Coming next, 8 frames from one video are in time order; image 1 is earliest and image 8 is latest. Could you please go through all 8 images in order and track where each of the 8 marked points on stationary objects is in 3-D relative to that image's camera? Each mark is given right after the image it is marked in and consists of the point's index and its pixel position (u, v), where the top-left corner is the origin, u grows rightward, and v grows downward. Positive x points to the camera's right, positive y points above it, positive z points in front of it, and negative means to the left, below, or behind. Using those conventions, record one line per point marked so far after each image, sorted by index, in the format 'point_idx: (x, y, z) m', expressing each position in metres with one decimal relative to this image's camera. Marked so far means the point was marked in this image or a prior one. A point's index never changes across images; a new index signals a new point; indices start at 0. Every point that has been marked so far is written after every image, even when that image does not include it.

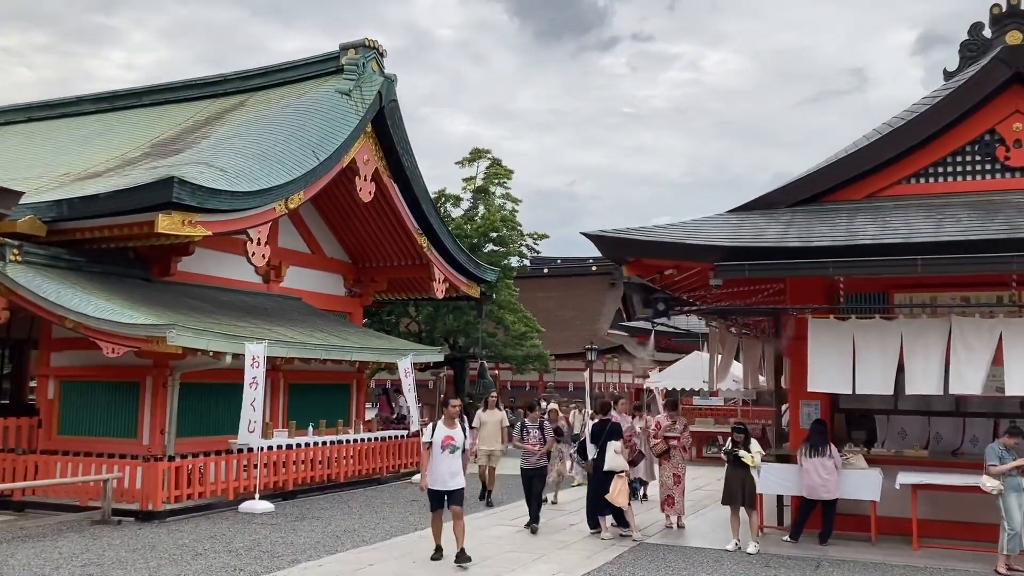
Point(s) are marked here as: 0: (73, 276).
0: (-4.7, +0.1, +10.1) m
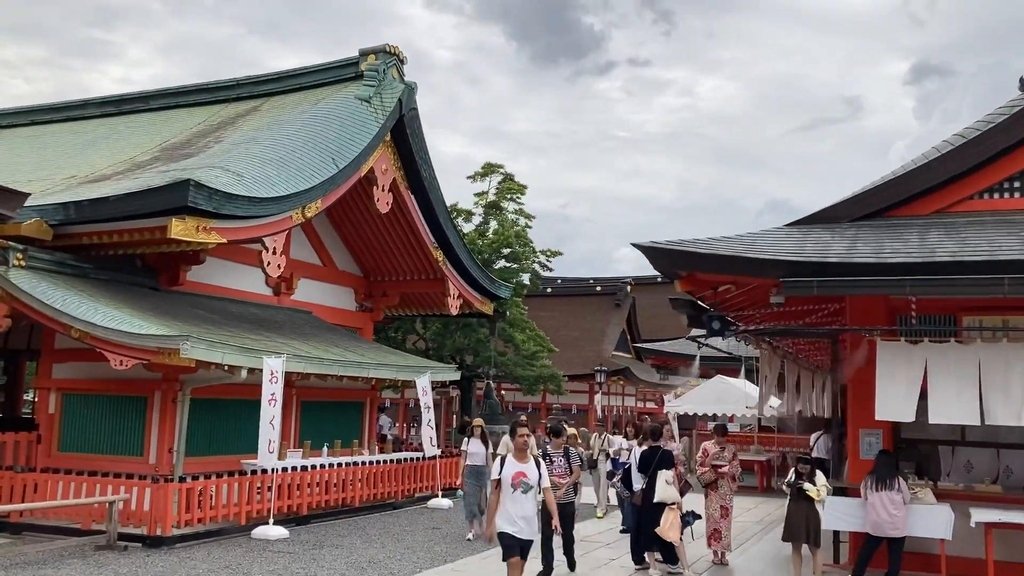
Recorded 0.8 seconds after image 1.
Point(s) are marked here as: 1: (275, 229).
0: (-4.4, +0.1, +9.5) m
1: (-2.6, +0.6, +10.3) m
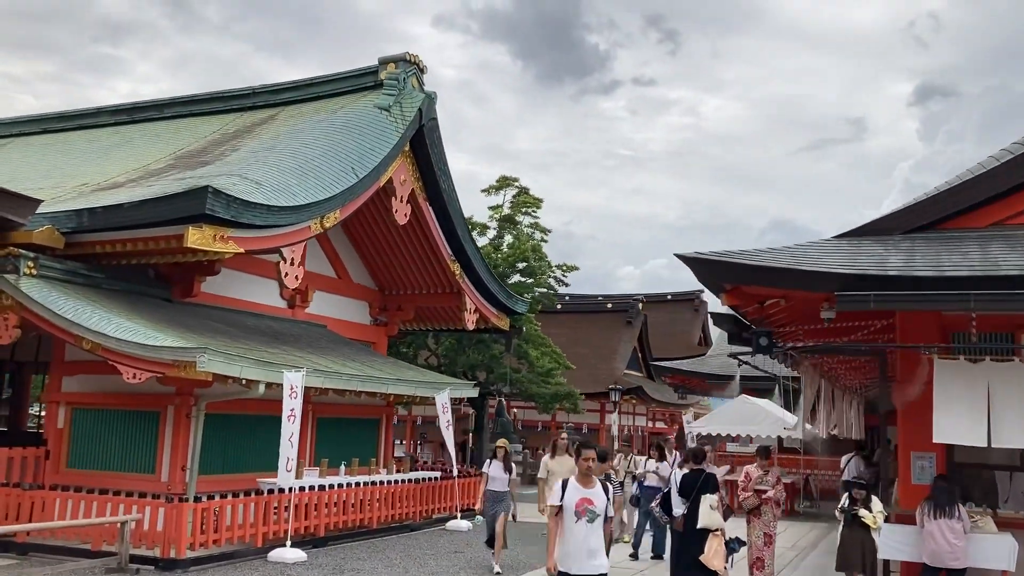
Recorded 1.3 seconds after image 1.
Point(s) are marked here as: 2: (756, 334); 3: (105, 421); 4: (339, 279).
0: (-4.1, 0.0, +9.2) m
1: (-2.3, +0.5, +10.0) m
2: (+1.8, -0.3, +6.8) m
3: (-3.8, -1.3, +8.8) m
4: (-2.5, +0.1, +13.6) m
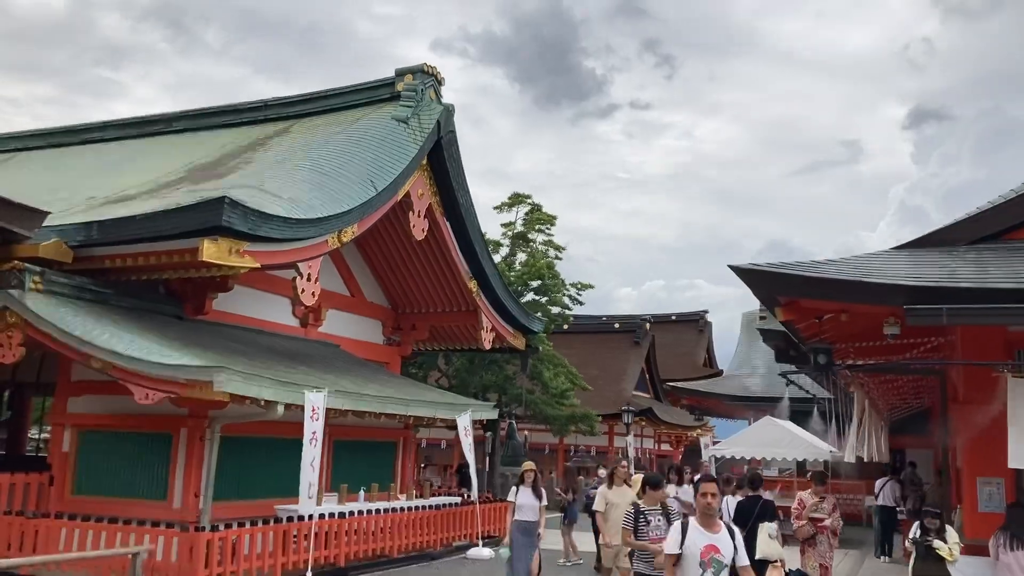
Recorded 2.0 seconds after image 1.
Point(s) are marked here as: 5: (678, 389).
0: (-3.9, -0.2, +8.7) m
1: (-2.1, +0.3, +9.6) m
2: (+2.1, -0.4, +6.4) m
3: (-3.6, -1.4, +8.4) m
4: (-2.2, -0.1, +13.1) m
5: (+3.2, -1.9, +17.8) m
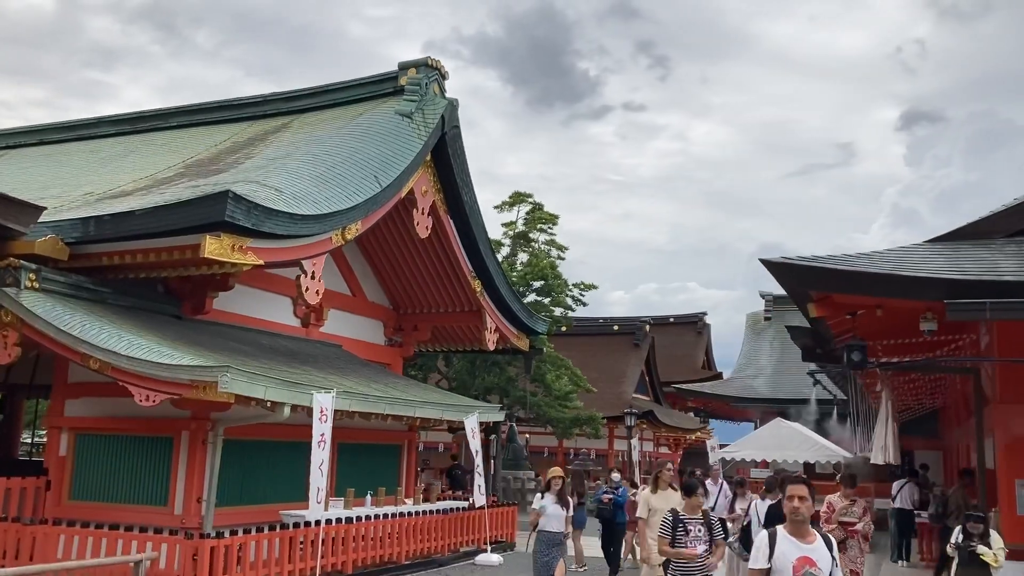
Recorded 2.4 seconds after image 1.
0: (-3.7, -0.2, +8.4) m
1: (-2.0, +0.4, +9.3) m
2: (+2.2, -0.4, +6.2) m
3: (-3.5, -1.4, +8.1) m
4: (-2.2, -0.1, +12.8) m
5: (+3.2, -1.9, +17.5) m
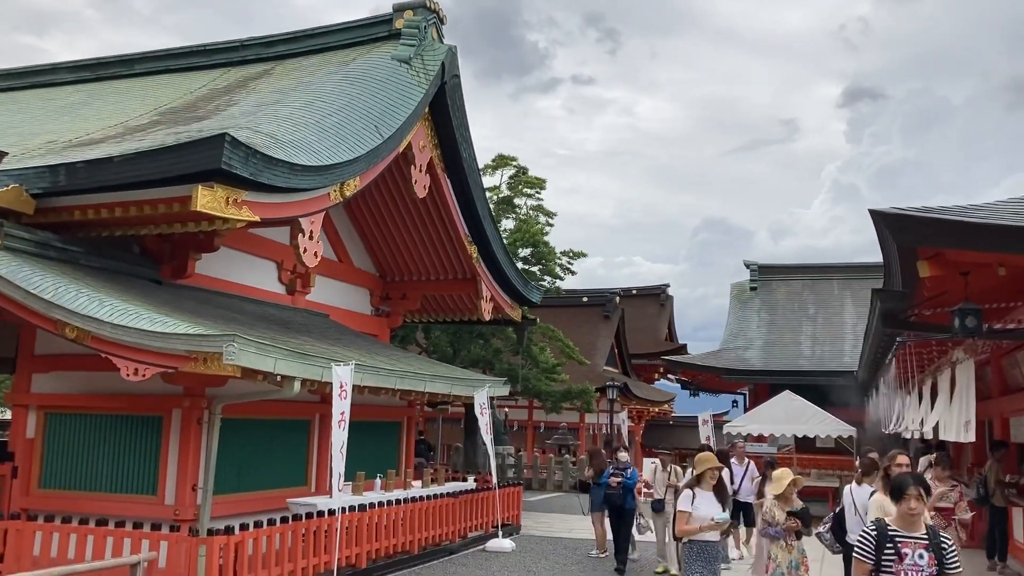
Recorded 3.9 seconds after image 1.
0: (-3.5, +0.1, +7.4) m
1: (-1.8, +0.7, +8.3) m
2: (+2.6, -0.1, +5.4) m
3: (-3.2, -1.1, +7.1) m
4: (-2.2, +0.3, +11.8) m
5: (+2.9, -1.3, +16.9) m
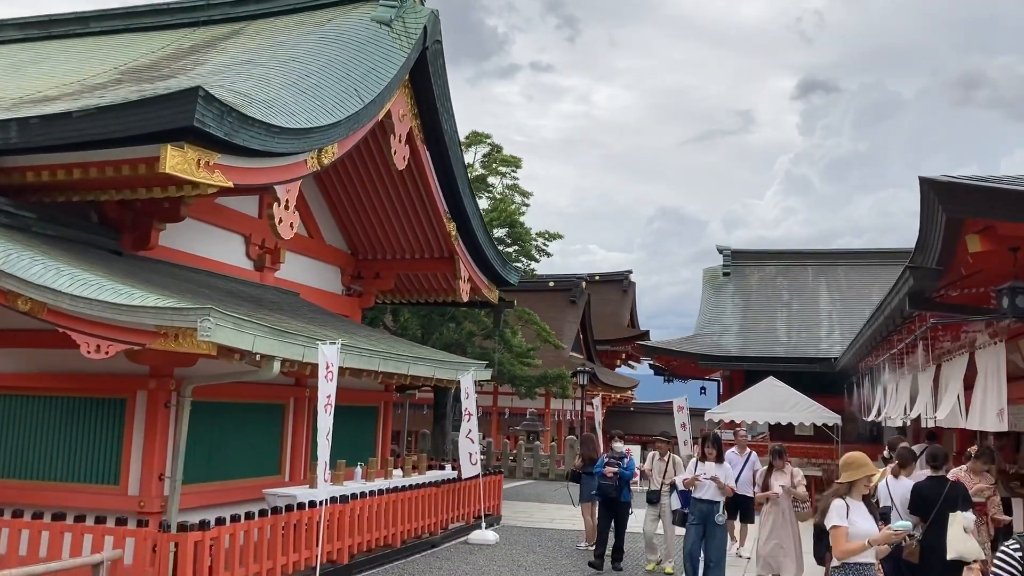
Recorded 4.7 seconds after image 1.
0: (-3.5, +0.4, +6.7) m
1: (-1.8, +0.9, +7.7) m
2: (+2.6, 0.0, +5.0) m
3: (-3.2, -0.9, +6.4) m
4: (-2.4, +0.6, +11.2) m
5: (+2.4, -1.1, +16.5) m
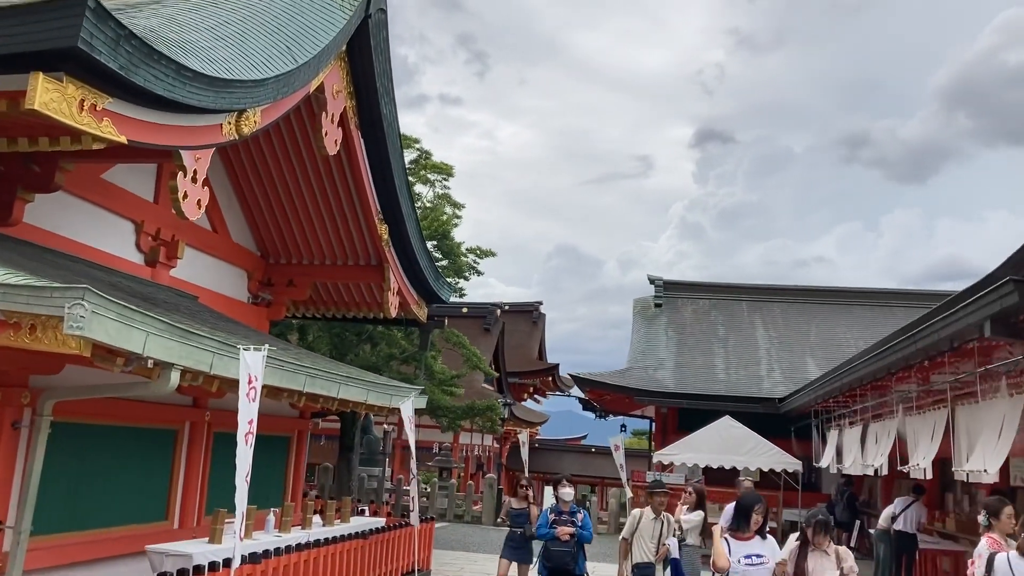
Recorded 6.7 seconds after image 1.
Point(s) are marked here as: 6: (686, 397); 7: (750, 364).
0: (-3.6, +0.5, +4.9) m
1: (-2.0, +1.0, +6.0) m
2: (+2.7, -0.1, +3.9) m
3: (-3.3, -0.7, +4.6) m
4: (-3.0, +0.6, +9.5) m
5: (+1.2, -1.5, +15.2) m
6: (+2.8, -1.8, +15.2) m
7: (+4.2, -1.3, +16.6) m
